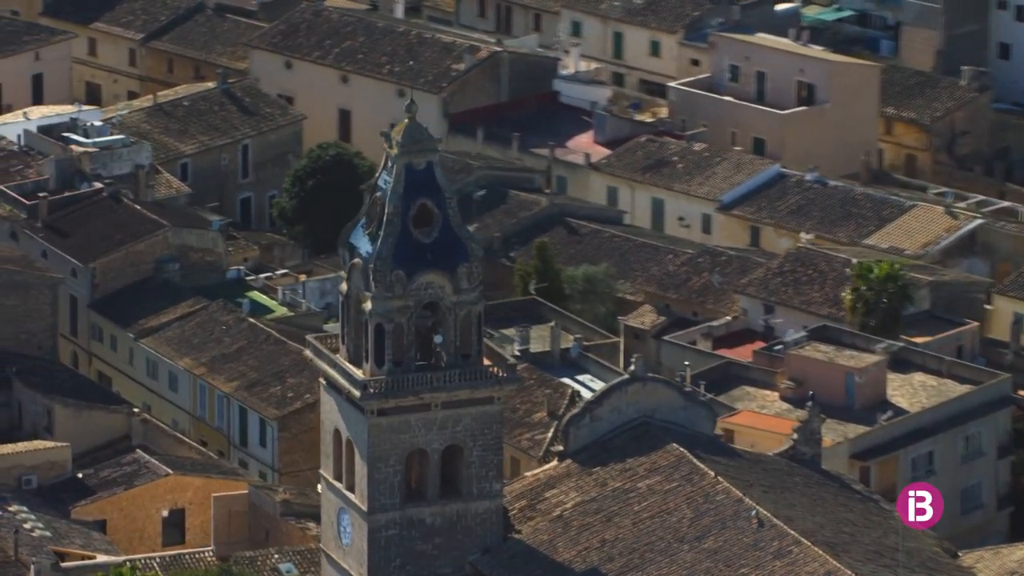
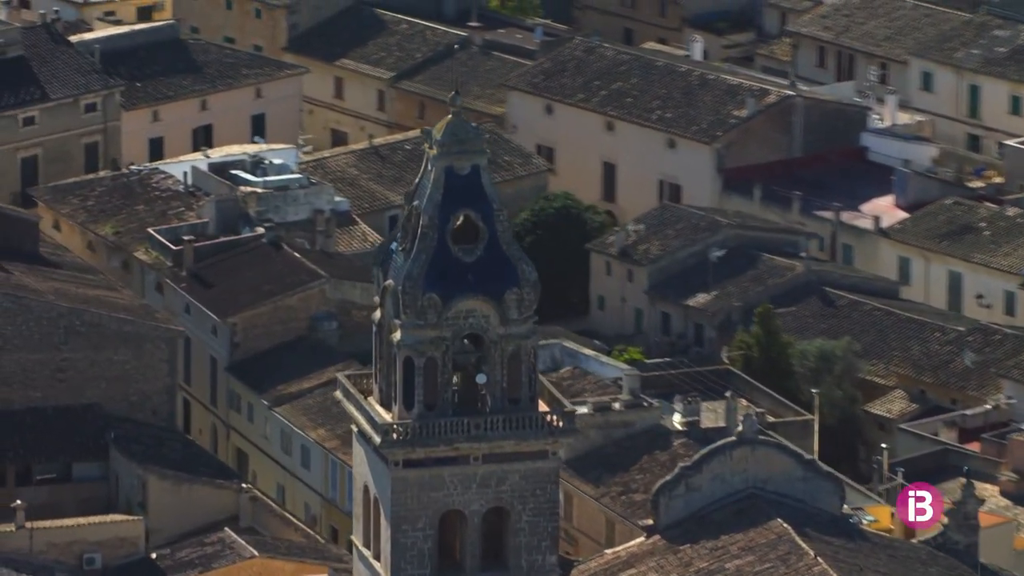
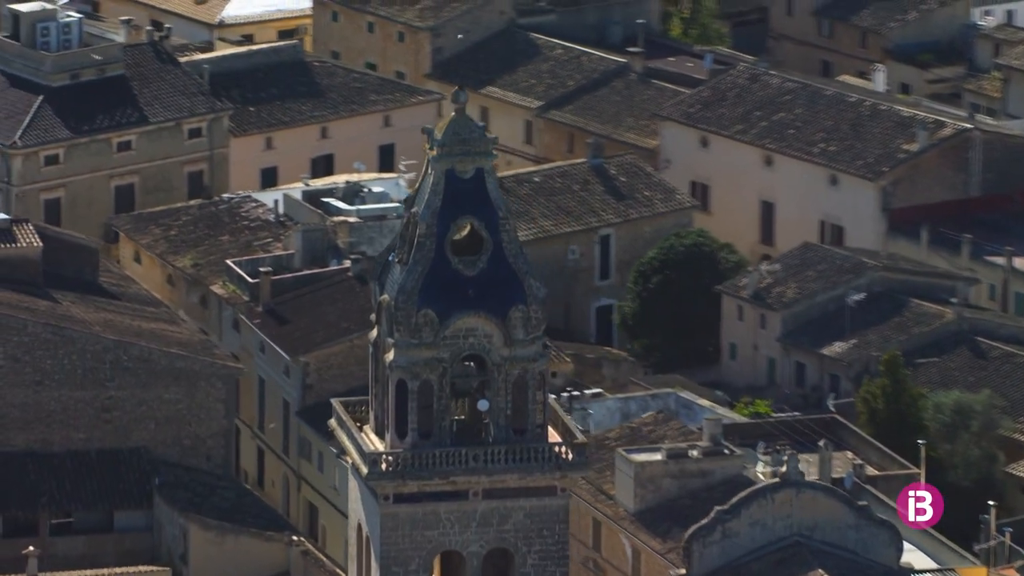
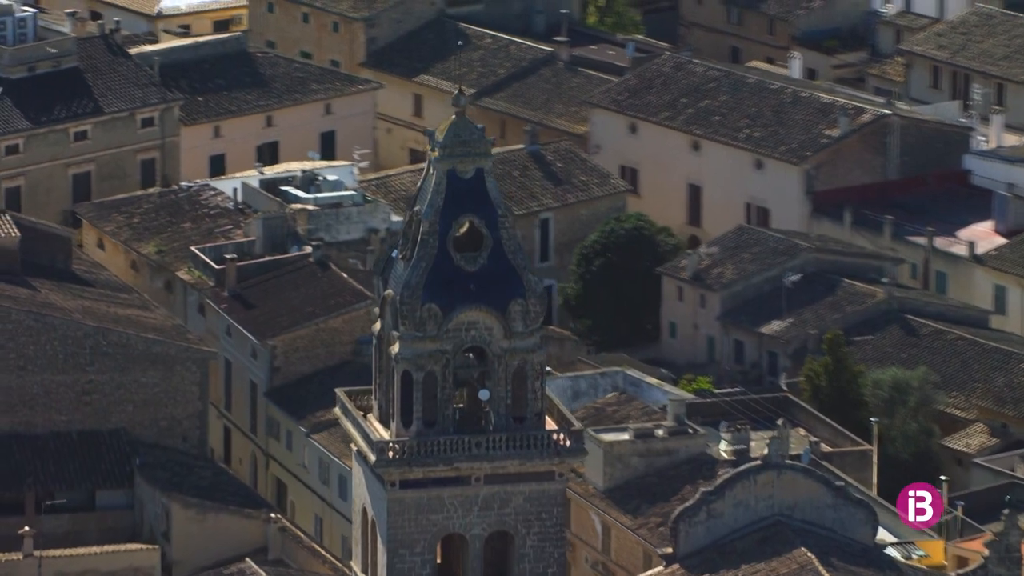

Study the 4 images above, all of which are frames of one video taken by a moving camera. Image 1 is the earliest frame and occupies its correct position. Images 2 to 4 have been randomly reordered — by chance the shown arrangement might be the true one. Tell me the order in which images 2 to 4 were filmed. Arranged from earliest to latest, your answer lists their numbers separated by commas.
2, 4, 3
